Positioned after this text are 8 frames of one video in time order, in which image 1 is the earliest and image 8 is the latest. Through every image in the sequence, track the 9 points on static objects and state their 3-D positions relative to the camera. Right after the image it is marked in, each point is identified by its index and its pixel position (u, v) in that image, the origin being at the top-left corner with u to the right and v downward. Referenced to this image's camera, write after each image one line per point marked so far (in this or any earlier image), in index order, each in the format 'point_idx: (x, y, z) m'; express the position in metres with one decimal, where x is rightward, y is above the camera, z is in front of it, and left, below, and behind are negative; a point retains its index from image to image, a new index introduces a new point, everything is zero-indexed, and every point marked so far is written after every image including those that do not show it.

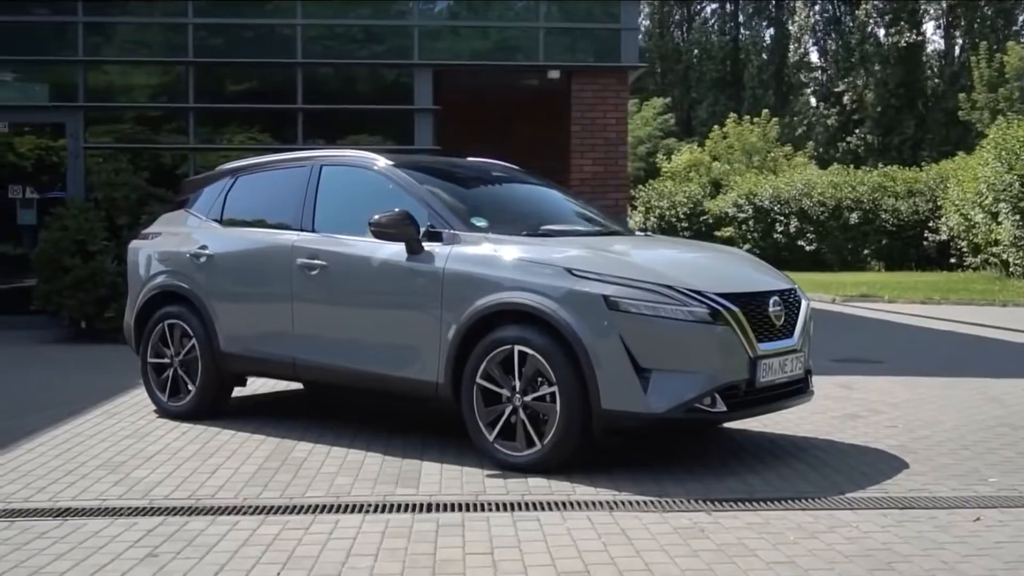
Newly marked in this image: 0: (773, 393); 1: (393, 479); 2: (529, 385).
0: (+1.5, -0.6, +6.9) m
1: (-0.6, -1.0, +6.5) m
2: (+0.1, -0.5, +6.7) m
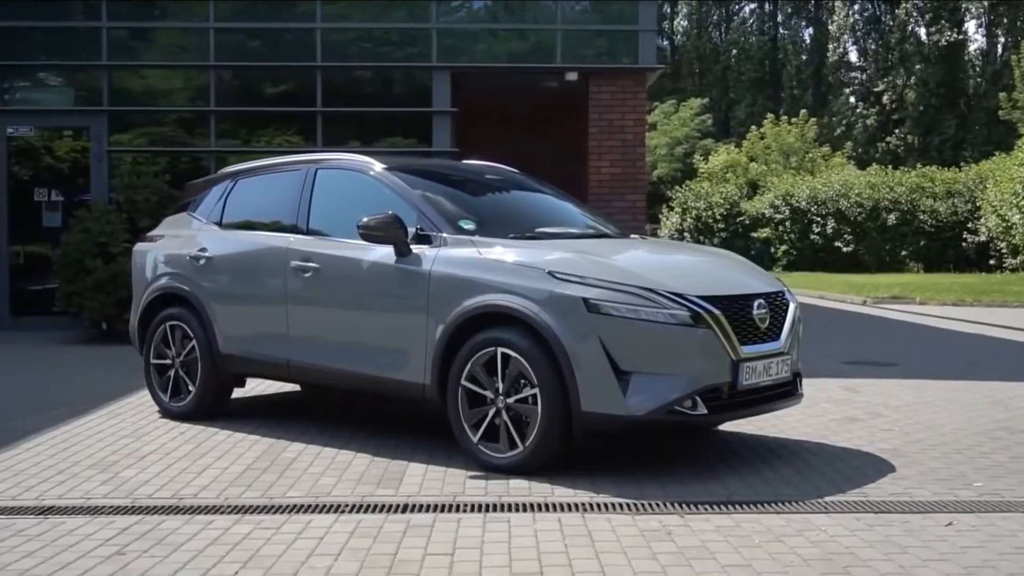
0: (+1.4, -0.6, +6.9) m
1: (-0.7, -1.0, +6.6) m
2: (0.0, -0.5, +6.7) m
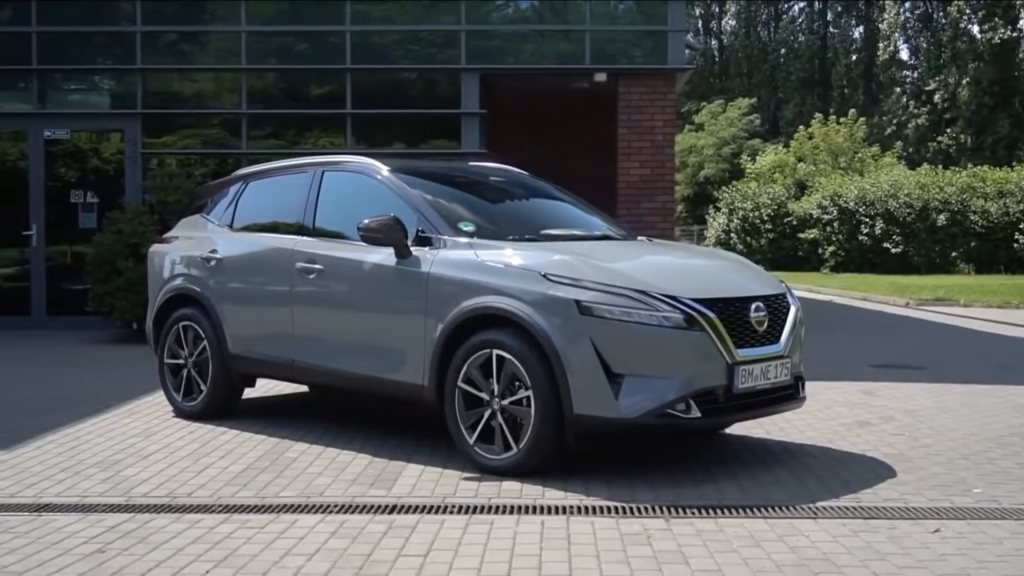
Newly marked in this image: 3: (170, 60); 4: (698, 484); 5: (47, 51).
0: (+1.4, -0.6, +6.8) m
1: (-0.8, -1.0, +6.6) m
2: (0.0, -0.6, +6.8) m
3: (-3.7, +2.7, +14.6) m
4: (+1.0, -1.0, +6.5) m
5: (-5.5, +2.8, +14.7) m
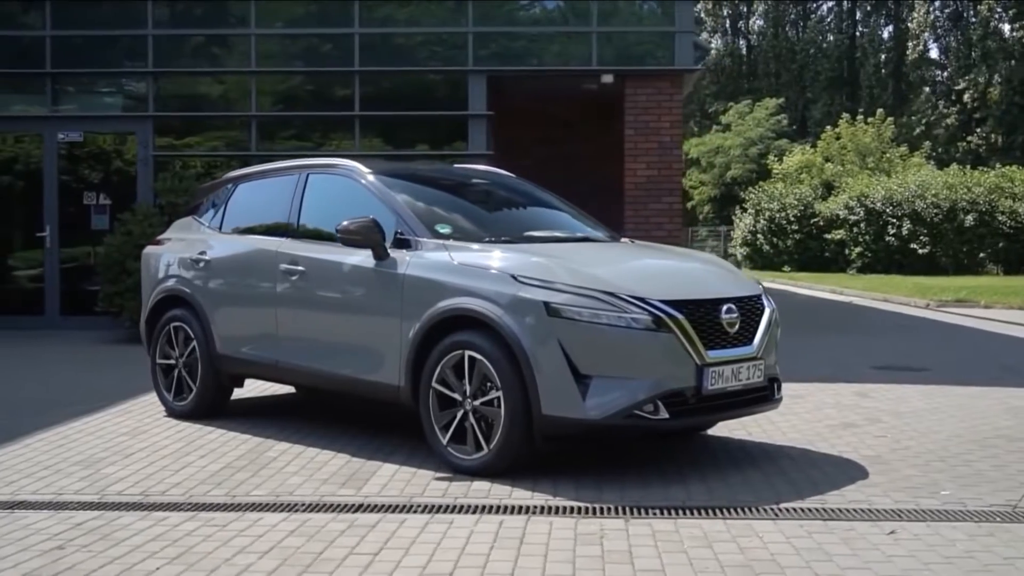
0: (+1.2, -0.6, +6.8) m
1: (-0.9, -1.1, +6.7) m
2: (-0.2, -0.6, +6.8) m
3: (-3.6, +2.7, +14.7) m
4: (+0.8, -1.1, +6.6) m
5: (-5.4, +2.8, +14.9) m
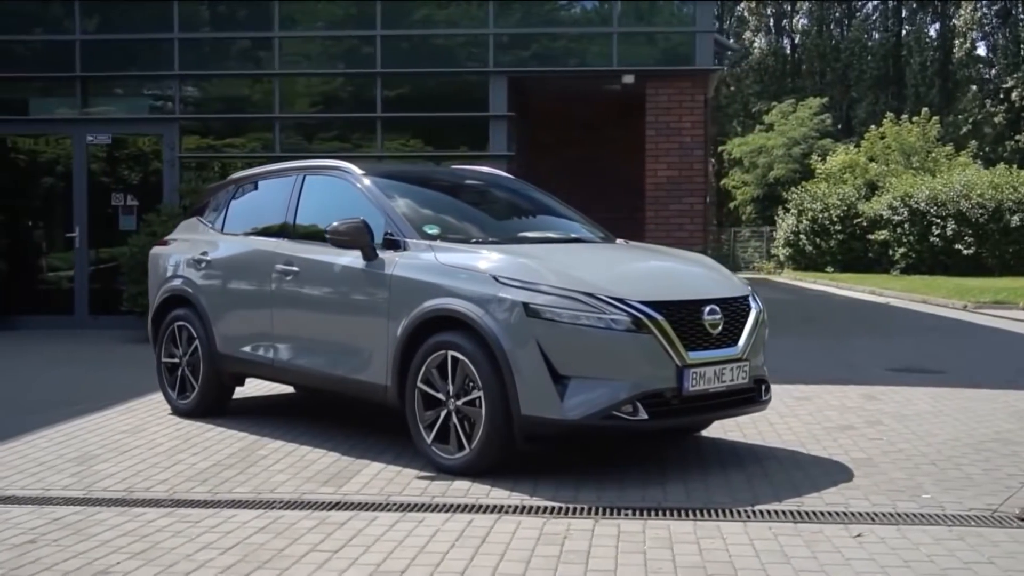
0: (+1.1, -0.6, +6.8) m
1: (-1.0, -1.1, +6.8) m
2: (-0.3, -0.6, +6.9) m
3: (-3.4, +2.7, +14.9) m
4: (+0.7, -1.1, +6.6) m
5: (-5.2, +2.8, +15.1) m
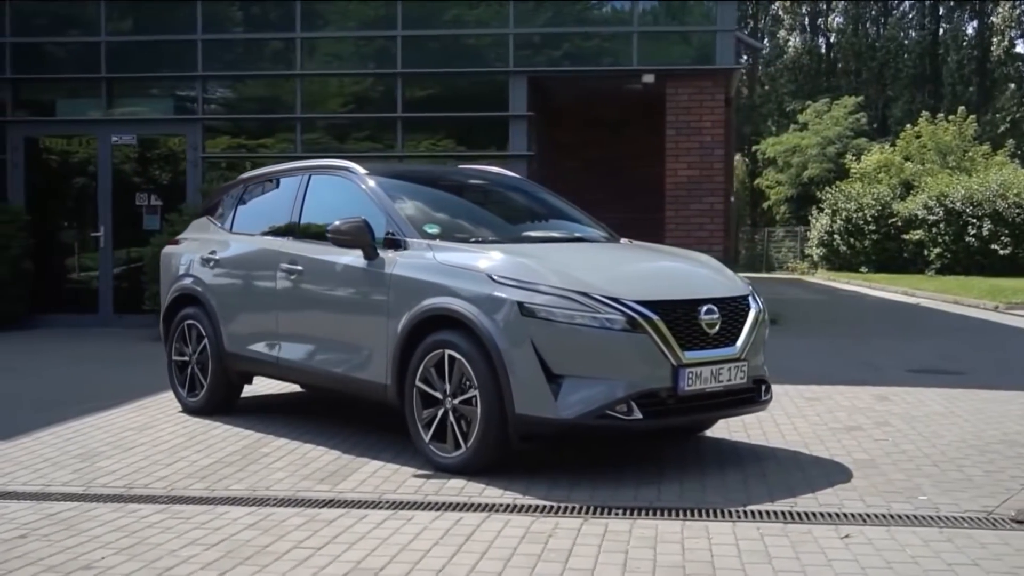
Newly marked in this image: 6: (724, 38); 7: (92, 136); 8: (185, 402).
0: (+1.1, -0.6, +6.8) m
1: (-1.1, -1.0, +6.8) m
2: (-0.3, -0.6, +6.9) m
3: (-3.2, +2.7, +15.0) m
4: (+0.7, -1.1, +6.6) m
5: (-4.9, +2.9, +15.3) m
6: (+2.4, +2.9, +14.3) m
7: (-5.3, +1.9, +15.4) m
8: (-2.5, -0.9, +9.2) m
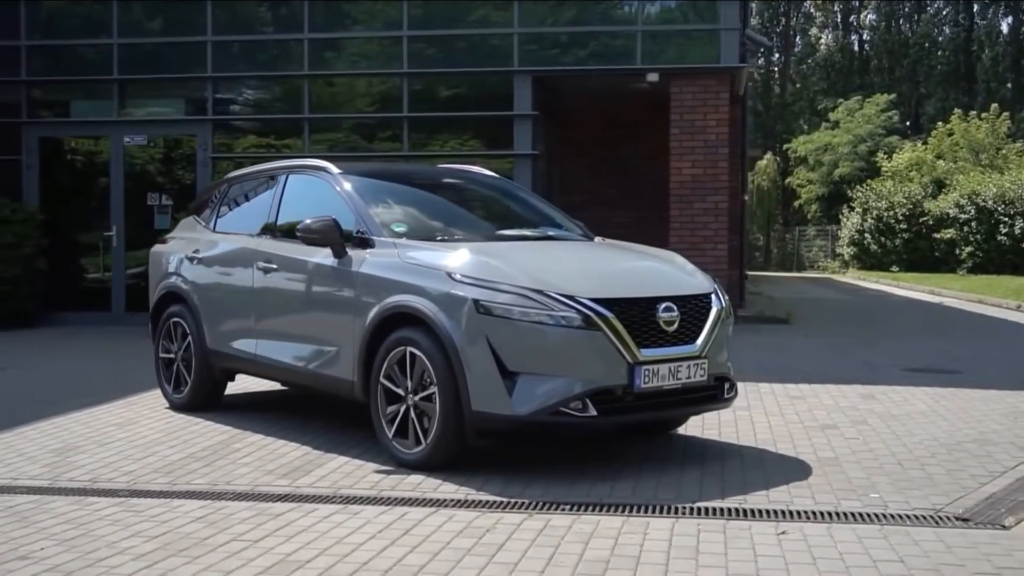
0: (+0.9, -0.6, +6.8) m
1: (-1.3, -1.0, +6.9) m
2: (-0.5, -0.6, +7.0) m
3: (-3.2, +2.8, +15.2) m
4: (+0.5, -1.0, +6.6) m
5: (-4.9, +2.9, +15.5) m
6: (+2.4, +2.9, +14.2) m
7: (-5.3, +1.9, +15.6) m
8: (-2.6, -0.8, +9.4) m
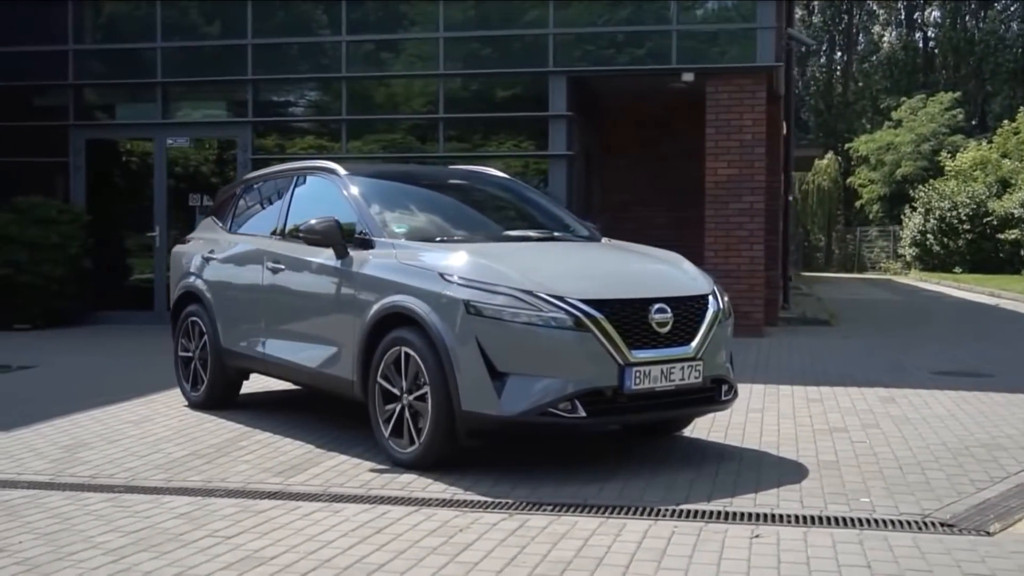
0: (+0.8, -0.6, +6.8) m
1: (-1.3, -1.0, +7.0) m
2: (-0.6, -0.6, +7.0) m
3: (-2.7, +2.8, +15.4) m
4: (+0.4, -1.1, +6.6) m
5: (-4.5, +2.9, +15.8) m
6: (+2.8, +2.9, +14.1) m
7: (-4.8, +1.9, +15.9) m
8: (-2.5, -0.8, +9.5) m
